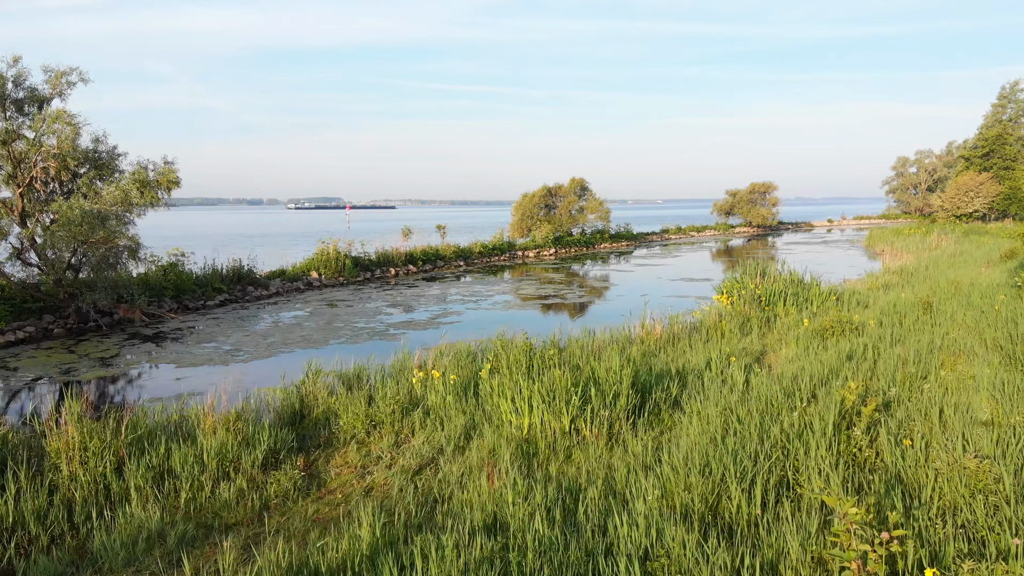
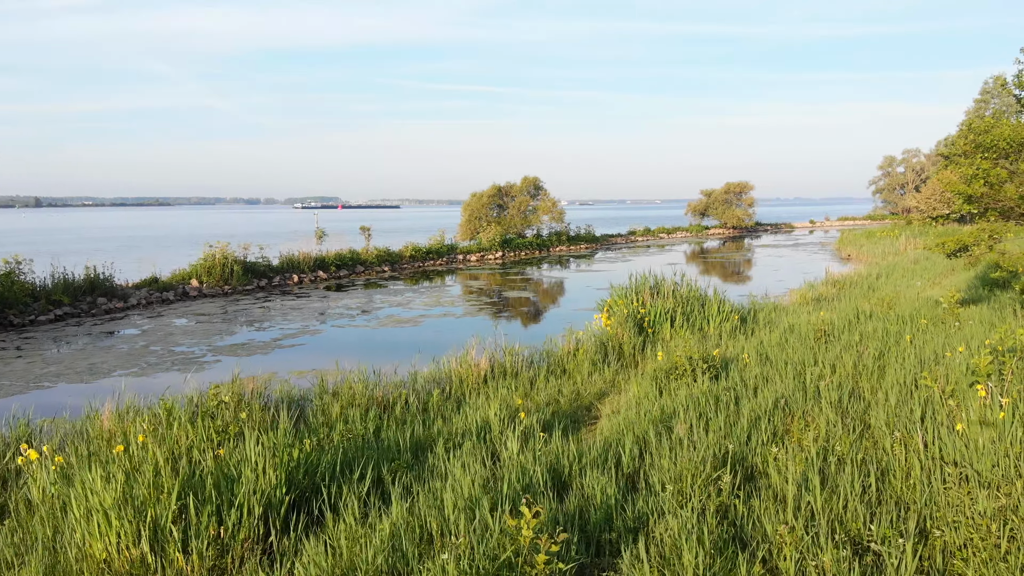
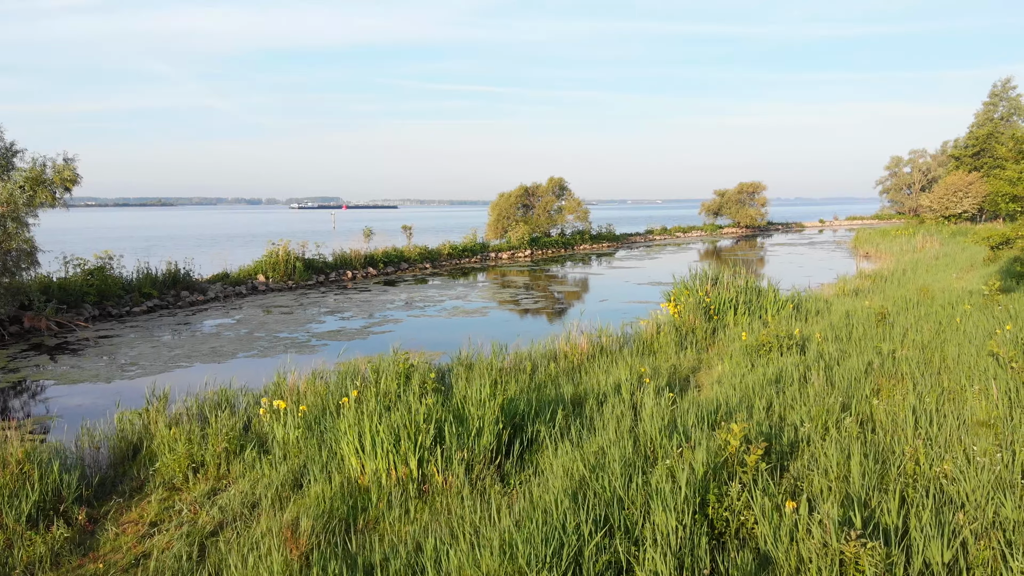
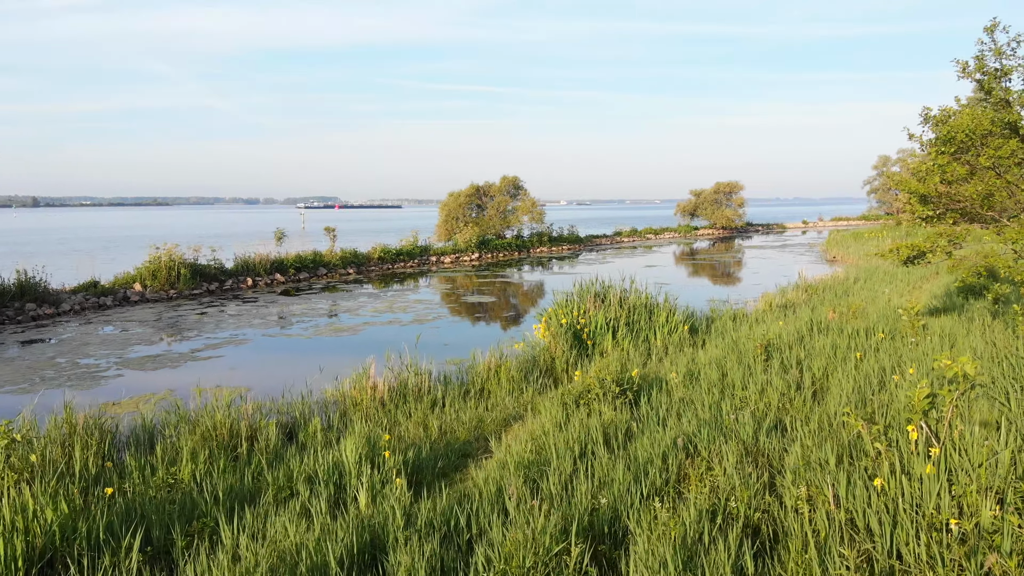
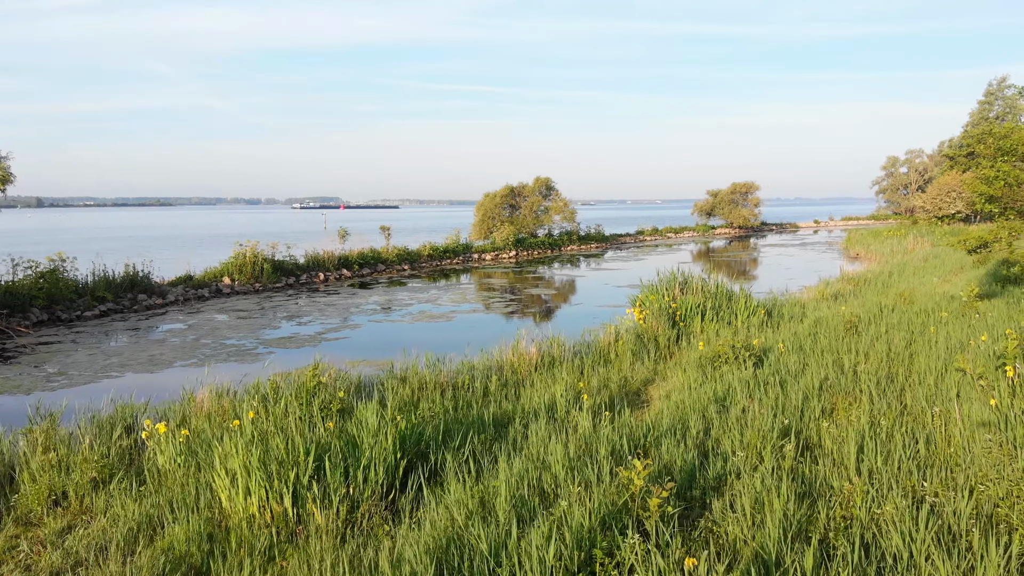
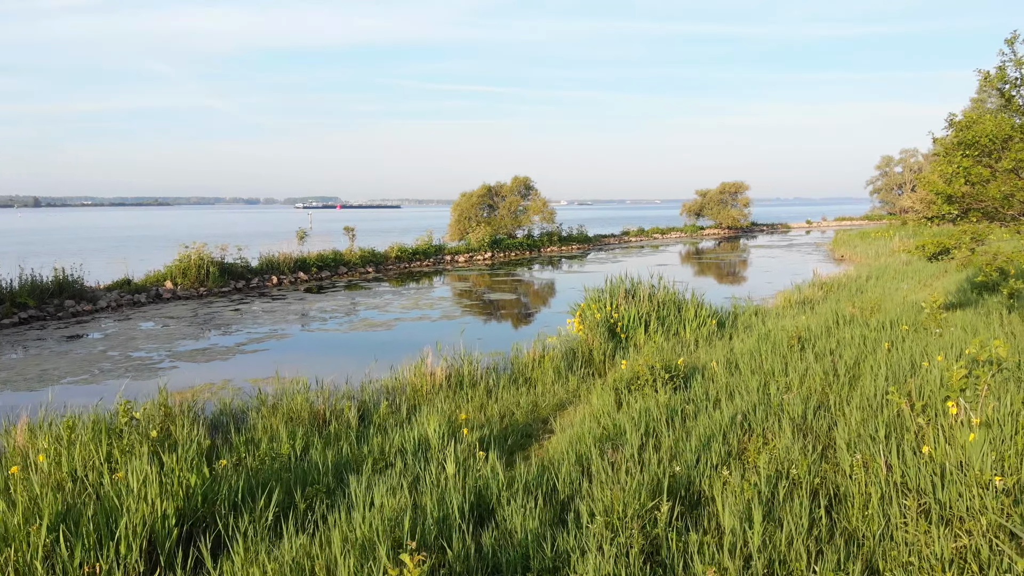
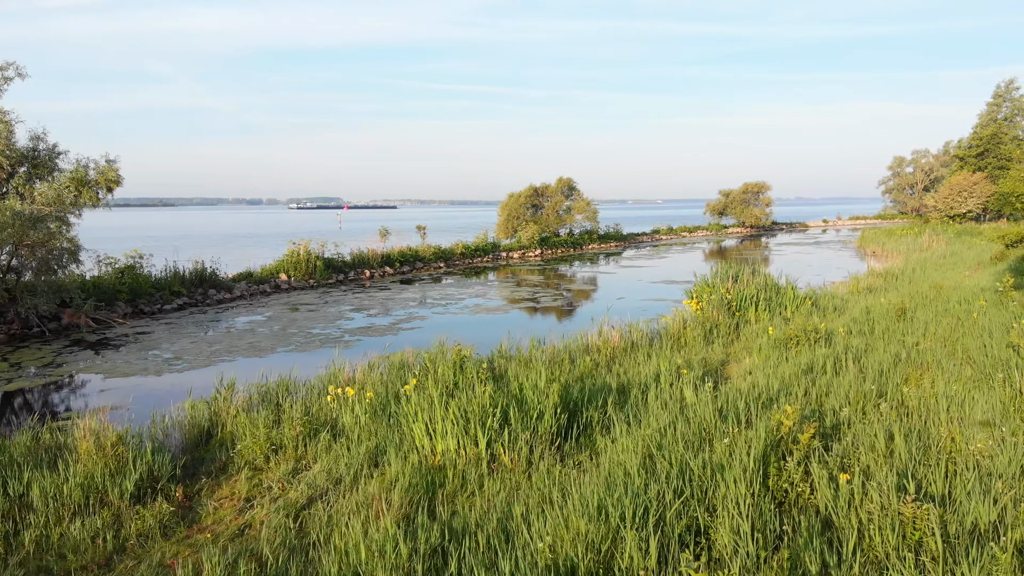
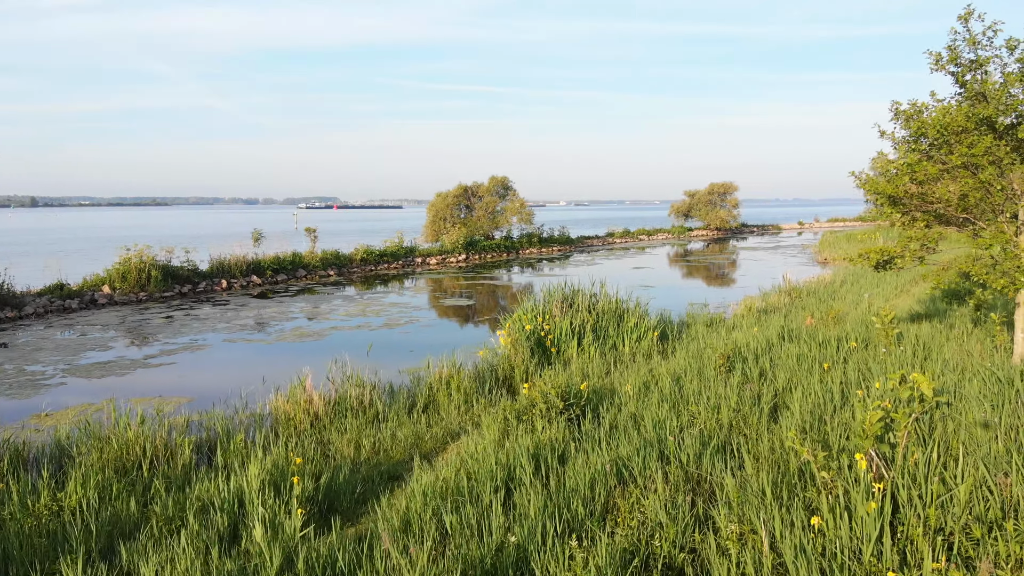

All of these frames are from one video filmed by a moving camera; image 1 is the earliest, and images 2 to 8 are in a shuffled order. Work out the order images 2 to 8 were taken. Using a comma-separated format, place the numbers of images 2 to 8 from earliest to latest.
7, 3, 5, 2, 6, 4, 8
